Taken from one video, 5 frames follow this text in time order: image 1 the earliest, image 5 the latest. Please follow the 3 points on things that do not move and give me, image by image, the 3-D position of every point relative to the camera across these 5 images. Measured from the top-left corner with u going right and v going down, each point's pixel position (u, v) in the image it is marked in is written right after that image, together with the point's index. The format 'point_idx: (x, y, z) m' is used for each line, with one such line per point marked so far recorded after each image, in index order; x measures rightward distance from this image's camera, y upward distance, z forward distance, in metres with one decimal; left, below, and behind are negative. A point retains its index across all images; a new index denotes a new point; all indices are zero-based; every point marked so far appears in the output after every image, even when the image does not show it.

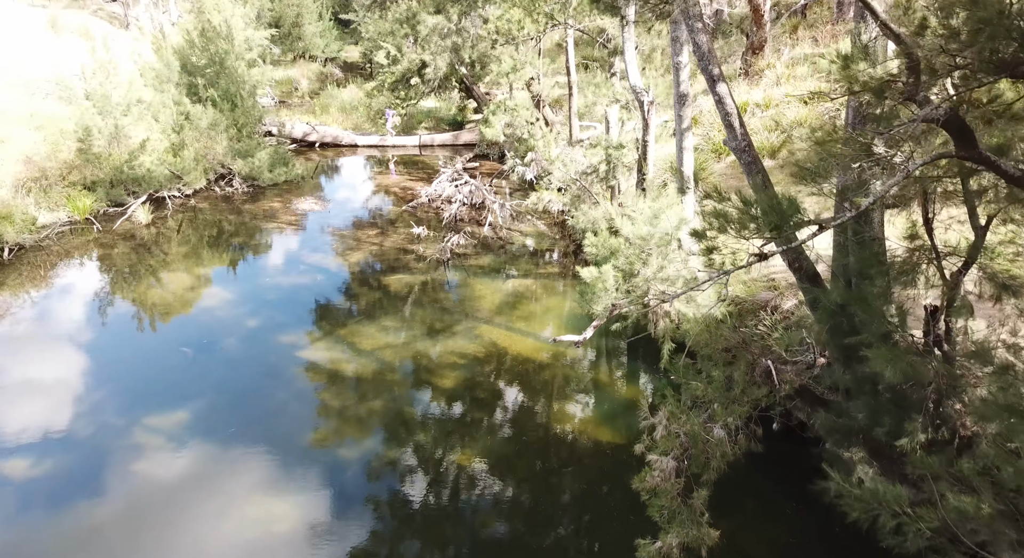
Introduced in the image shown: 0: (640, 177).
0: (+1.9, +1.5, +10.4) m
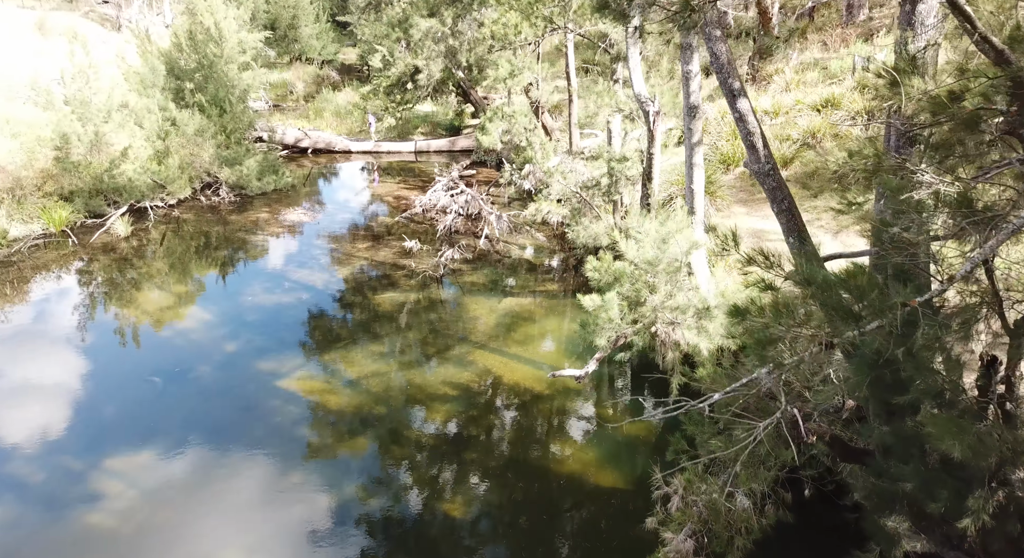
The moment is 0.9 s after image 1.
0: (+1.8, +1.2, +9.7) m
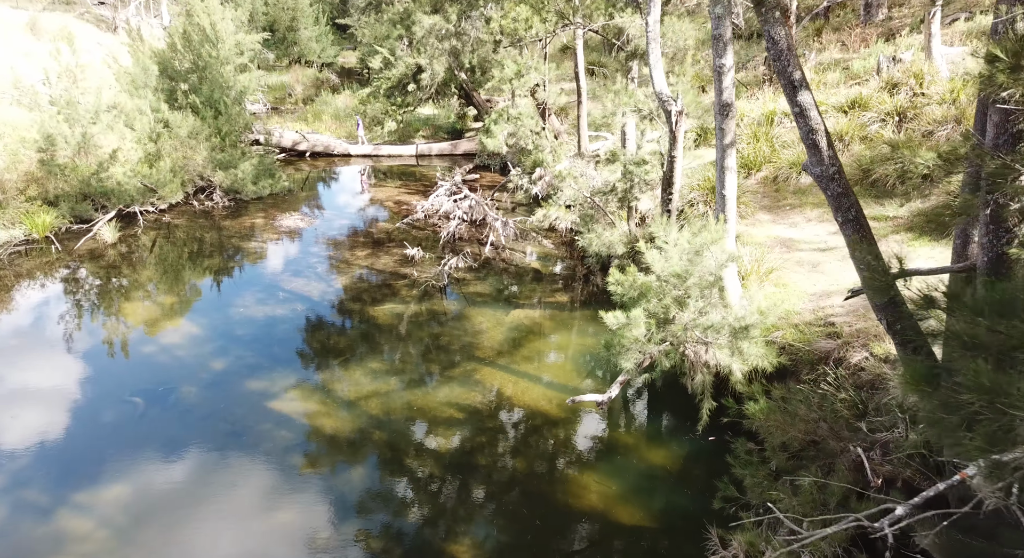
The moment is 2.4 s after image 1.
0: (+2.0, +1.0, +9.0) m
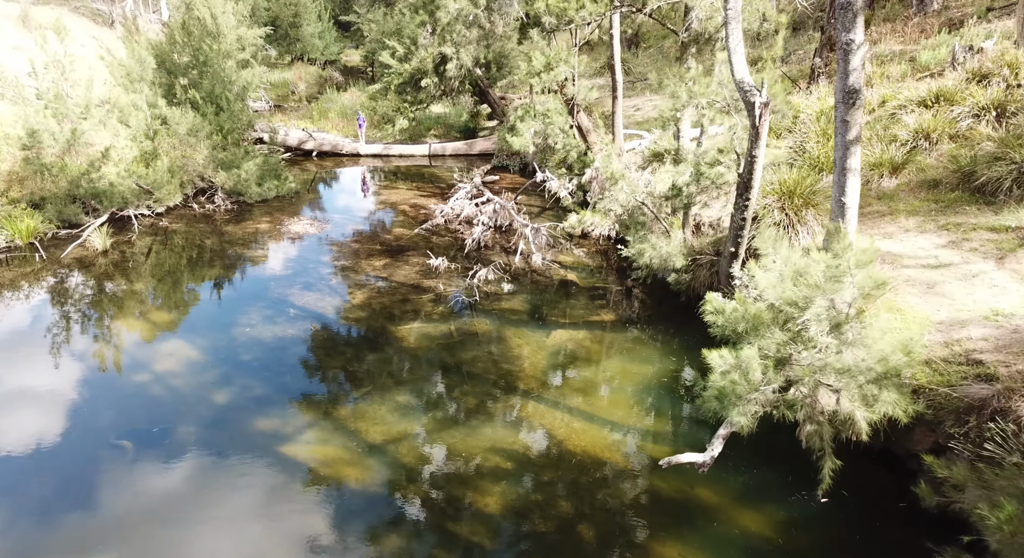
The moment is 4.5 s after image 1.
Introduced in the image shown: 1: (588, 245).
0: (+2.5, +0.8, +7.8) m
1: (+1.4, +0.6, +13.0) m
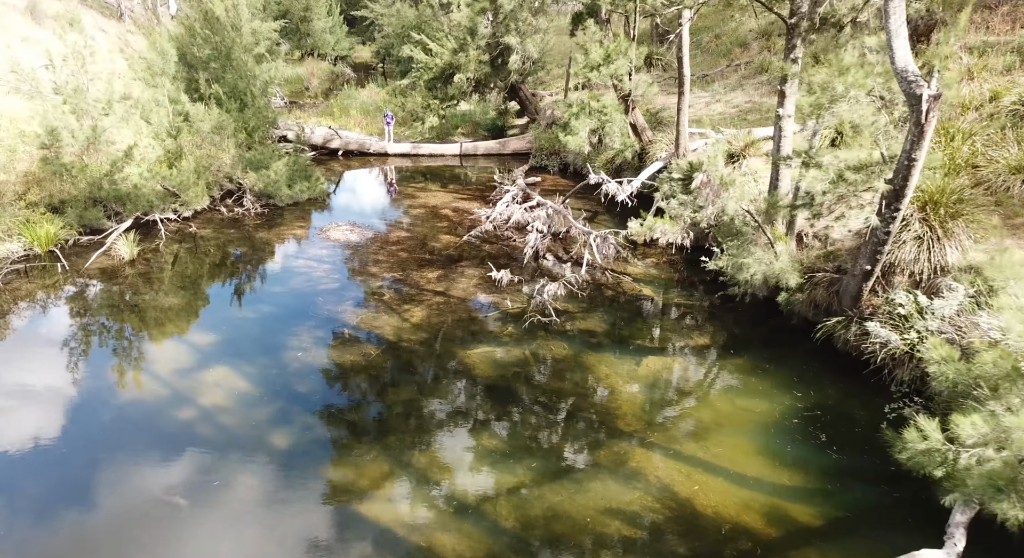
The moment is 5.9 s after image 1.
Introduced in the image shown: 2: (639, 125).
0: (+3.5, +0.6, +6.6) m
1: (+2.4, +0.4, +11.8) m
2: (+2.6, +3.1, +14.4) m
